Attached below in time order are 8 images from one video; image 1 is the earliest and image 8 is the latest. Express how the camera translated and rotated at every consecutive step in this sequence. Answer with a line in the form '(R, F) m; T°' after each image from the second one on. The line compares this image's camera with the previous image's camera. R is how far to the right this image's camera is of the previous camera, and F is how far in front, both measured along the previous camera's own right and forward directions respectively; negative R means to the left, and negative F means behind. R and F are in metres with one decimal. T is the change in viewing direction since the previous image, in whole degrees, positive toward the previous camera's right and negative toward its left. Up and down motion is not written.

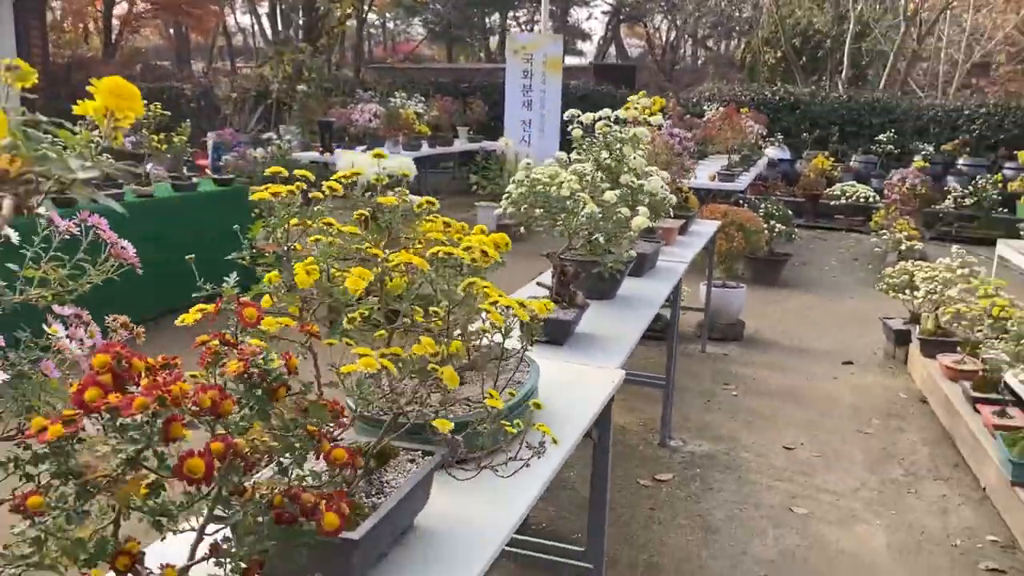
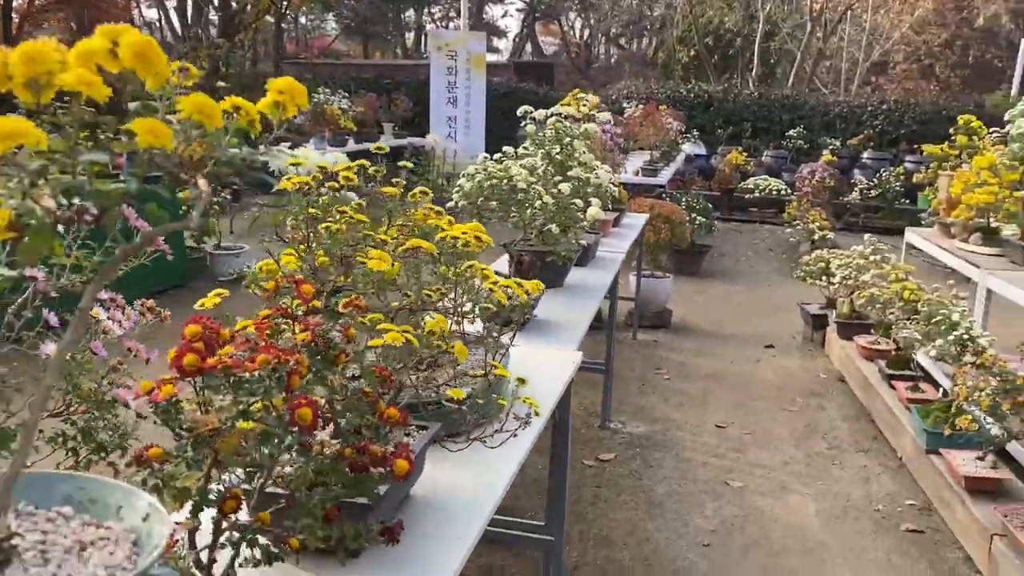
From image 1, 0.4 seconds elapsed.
(-0.1, -0.1) m; +5°
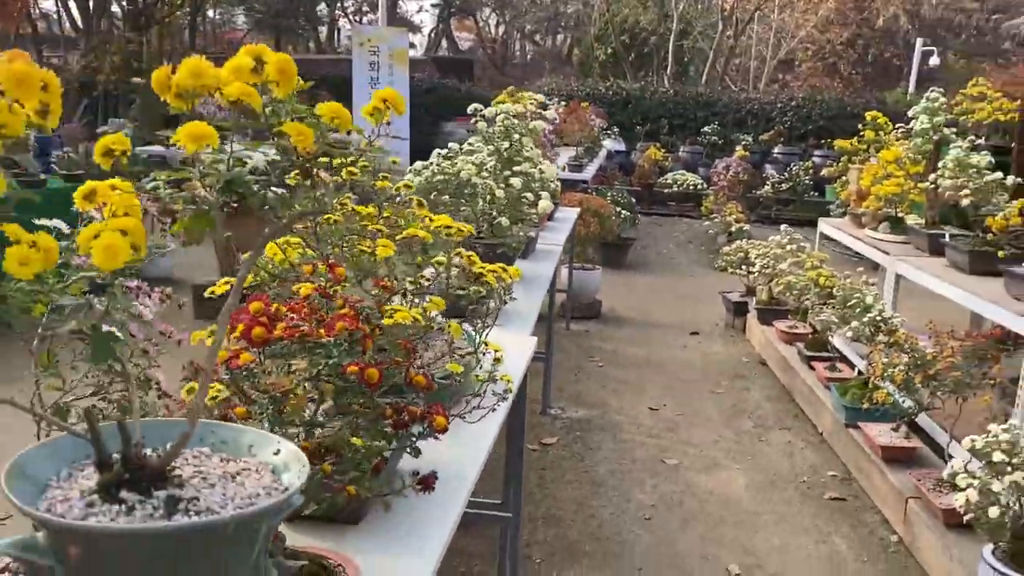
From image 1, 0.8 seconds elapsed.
(-0.1, -0.1) m; +5°
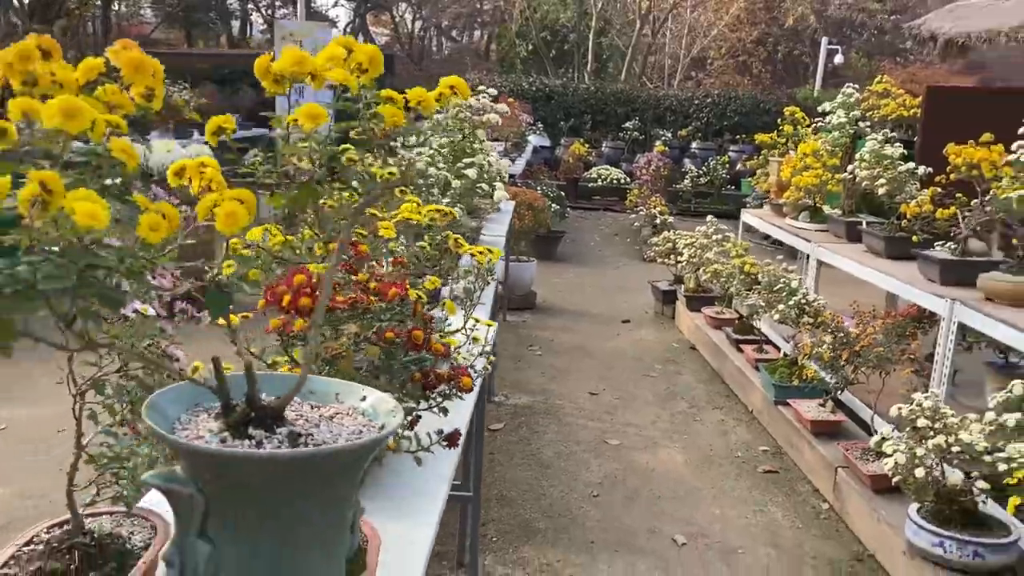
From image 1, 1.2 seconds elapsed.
(-0.1, -0.1) m; +5°
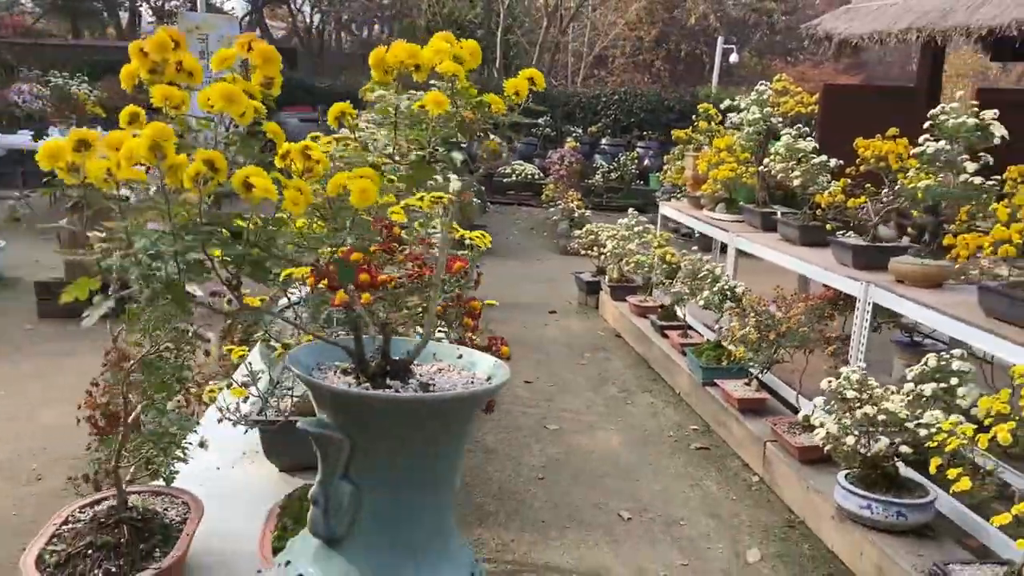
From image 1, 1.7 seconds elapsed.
(-0.2, -0.1) m; +6°
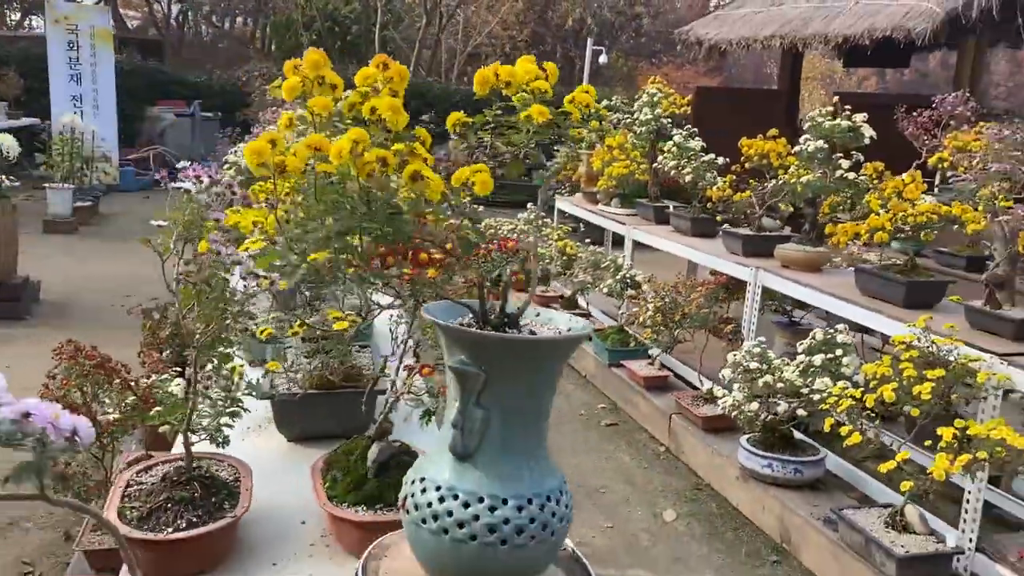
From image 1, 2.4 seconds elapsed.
(-0.2, -0.2) m; +8°
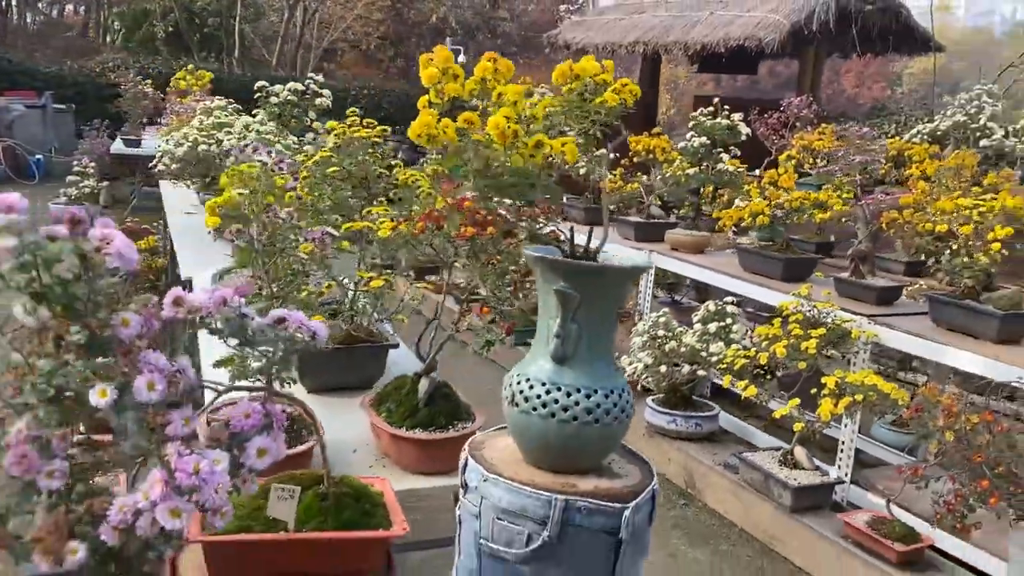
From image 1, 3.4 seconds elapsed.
(-0.3, -0.3) m; +9°
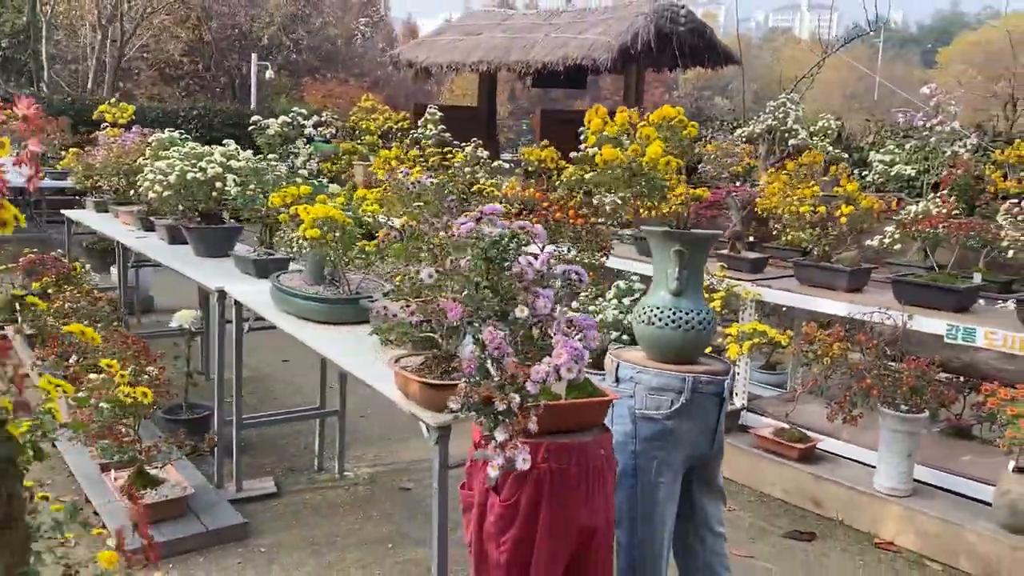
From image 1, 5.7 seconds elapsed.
(-0.7, -0.7) m; +12°
